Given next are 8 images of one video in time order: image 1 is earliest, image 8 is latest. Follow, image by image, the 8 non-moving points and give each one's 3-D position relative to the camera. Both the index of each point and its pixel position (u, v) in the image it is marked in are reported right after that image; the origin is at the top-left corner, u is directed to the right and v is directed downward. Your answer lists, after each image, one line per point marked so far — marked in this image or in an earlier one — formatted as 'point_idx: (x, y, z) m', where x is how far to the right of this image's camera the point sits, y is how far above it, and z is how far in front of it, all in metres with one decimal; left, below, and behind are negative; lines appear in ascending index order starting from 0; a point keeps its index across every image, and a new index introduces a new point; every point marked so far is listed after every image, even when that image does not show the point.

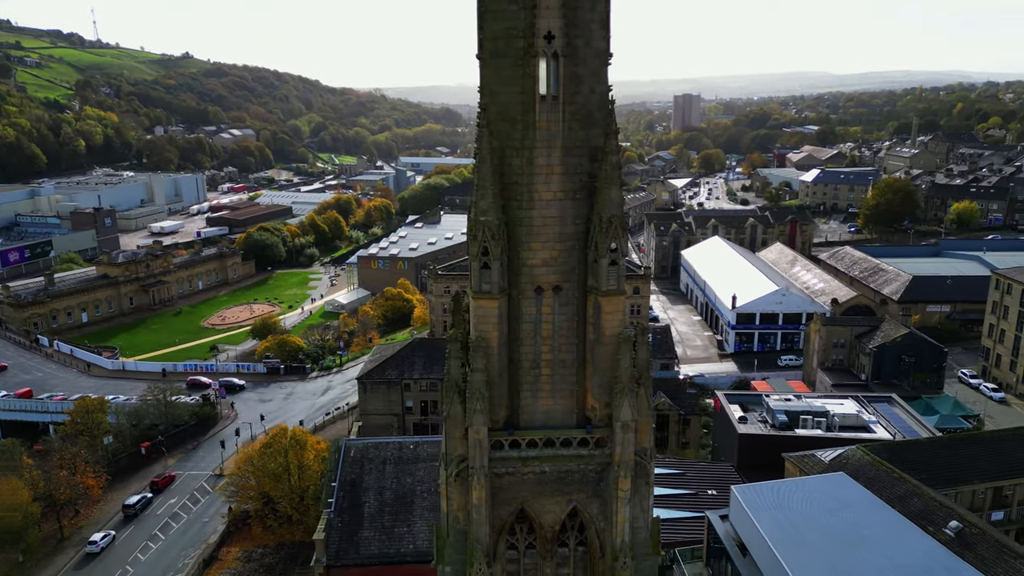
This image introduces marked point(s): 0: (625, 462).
0: (+1.9, -3.0, +12.5) m
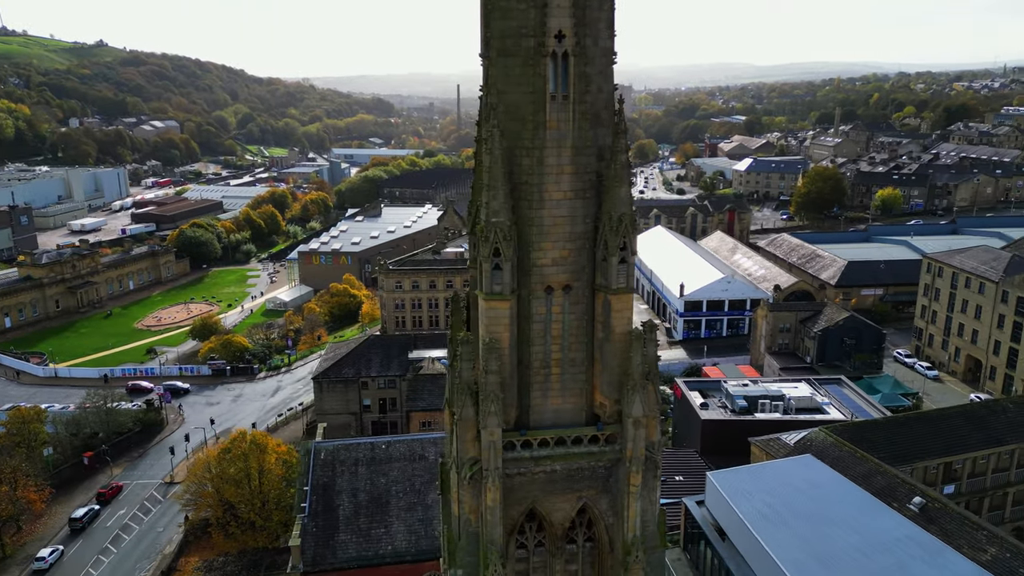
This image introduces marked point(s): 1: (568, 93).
0: (+2.2, -2.9, +12.7) m
1: (+0.9, +3.1, +11.7) m
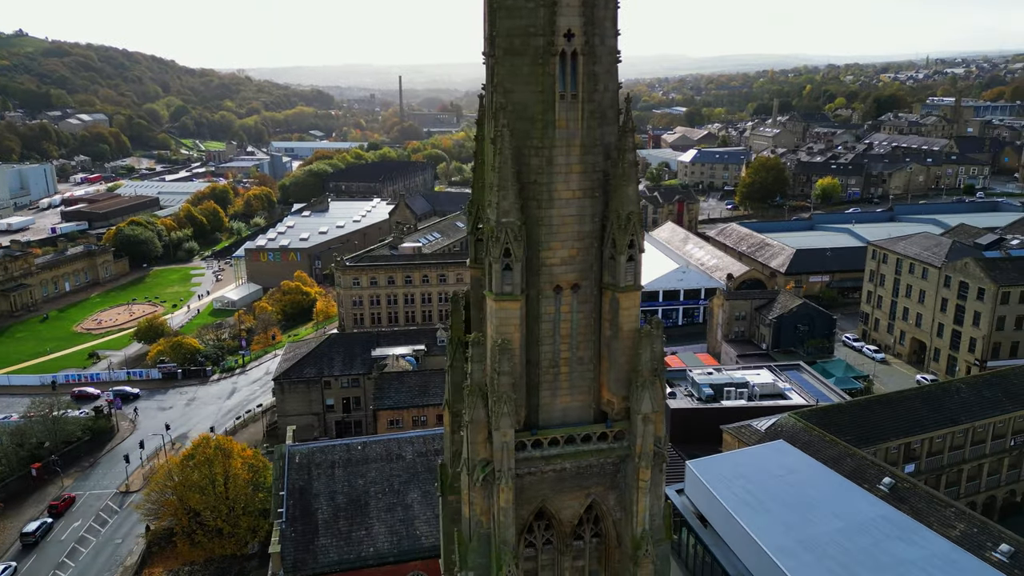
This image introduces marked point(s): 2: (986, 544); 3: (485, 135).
0: (+2.3, -2.9, +12.8) m
1: (+1.0, +3.1, +11.7) m
2: (+13.2, -7.1, +20.1) m
3: (-0.5, +2.7, +12.7) m
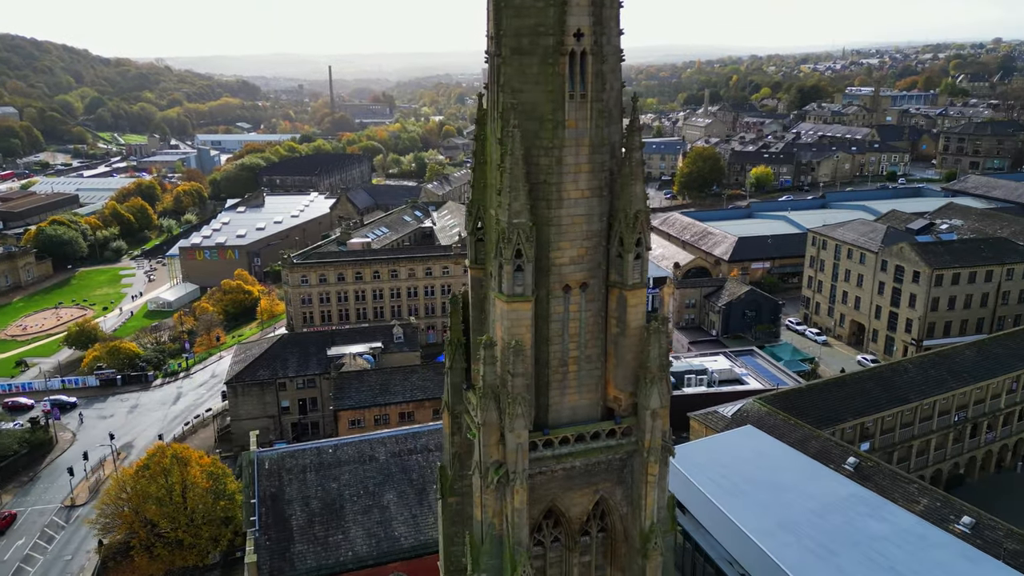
0: (+2.5, -2.8, +13.0) m
1: (+1.2, +3.1, +11.7) m
2: (+12.8, -6.7, +21.3) m
3: (-0.4, +2.7, +12.6) m
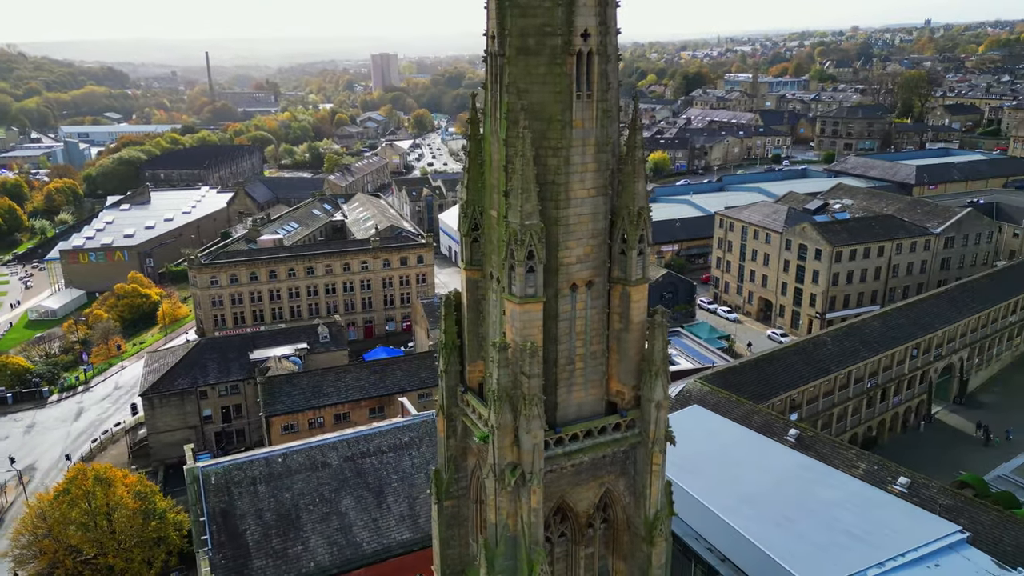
0: (+2.7, -2.7, +13.3) m
1: (+1.3, +3.2, +11.7) m
2: (+11.8, -6.0, +23.0) m
3: (-0.4, +2.6, +12.4) m
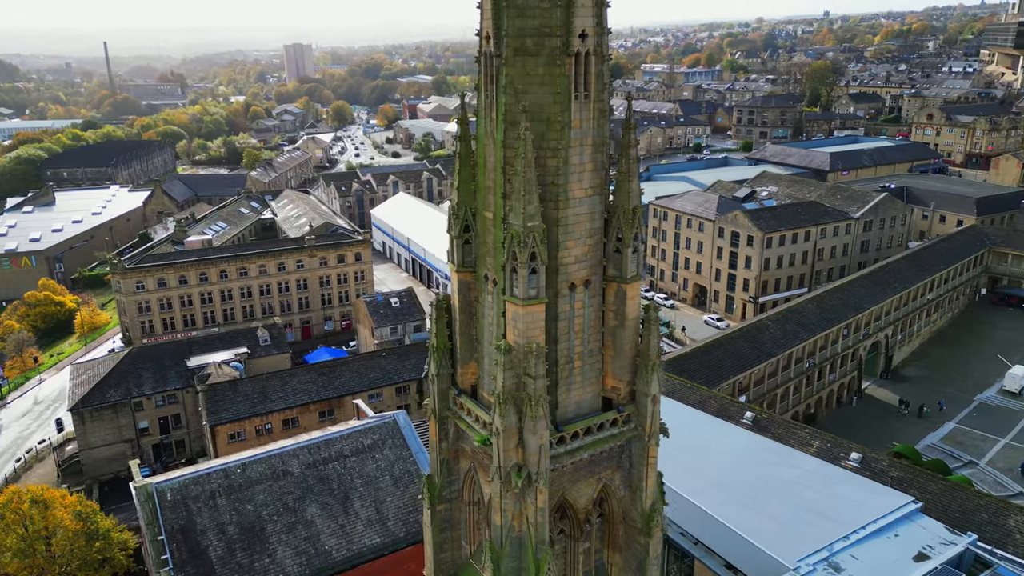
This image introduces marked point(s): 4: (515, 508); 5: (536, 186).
0: (+2.7, -2.7, +13.6) m
1: (+1.2, +3.2, +11.8) m
2: (+10.9, -5.6, +24.2) m
3: (-0.5, +2.6, +12.3) m
4: (0.0, -3.8, +12.6) m
5: (+0.4, +1.6, +11.5) m
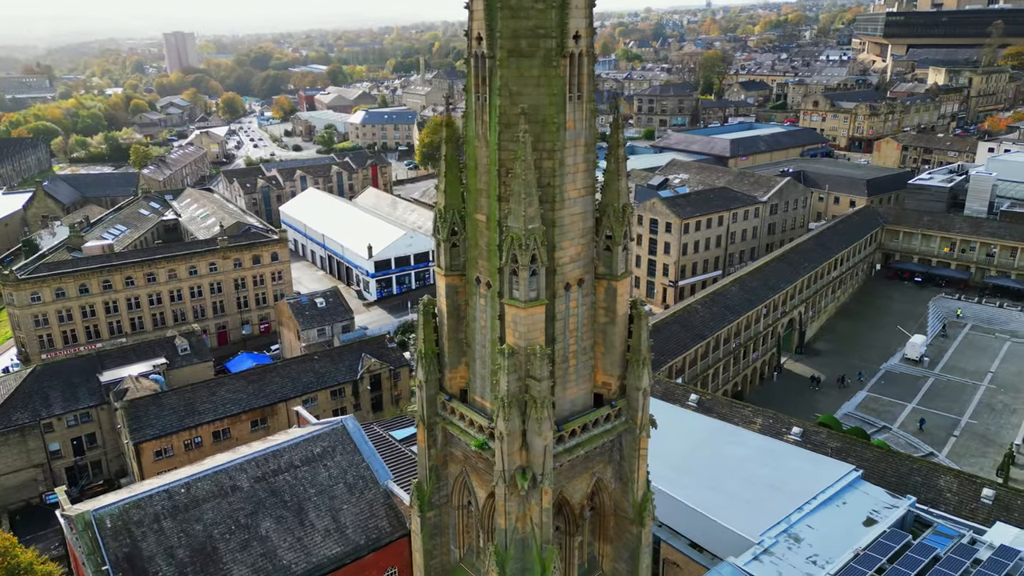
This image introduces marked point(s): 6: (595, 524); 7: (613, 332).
0: (+2.5, -2.6, +13.9) m
1: (+1.1, +3.2, +11.8) m
2: (+9.4, -5.0, +25.6) m
3: (-0.6, +2.5, +12.1) m
4: (+0.1, -3.8, +12.6) m
5: (+0.4, +1.6, +11.5) m
6: (+1.7, -4.8, +14.8) m
7: (+1.9, -0.8, +13.4) m
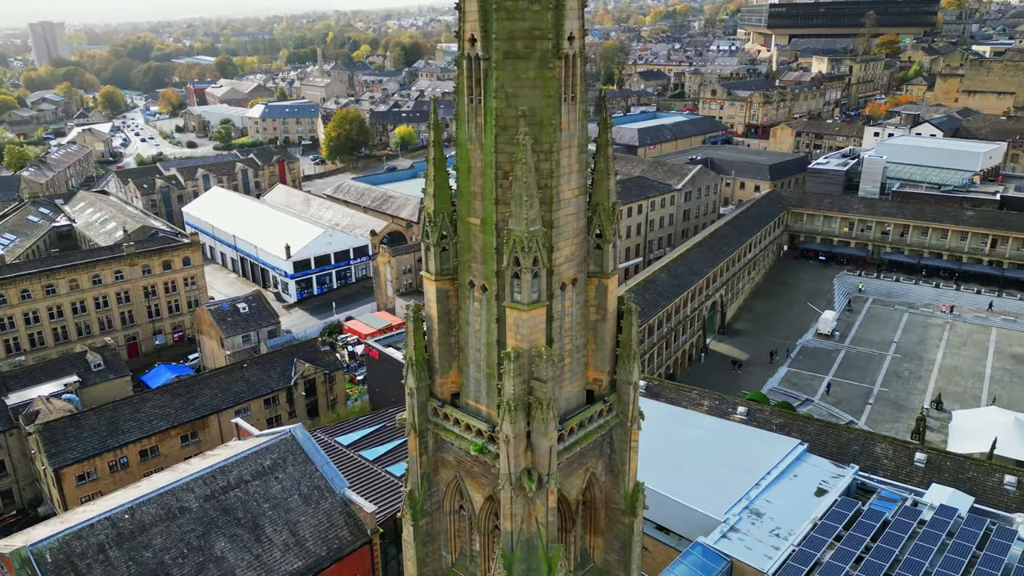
0: (+2.4, -2.5, +14.2) m
1: (+1.0, +3.1, +11.9) m
2: (+7.8, -4.5, +26.7) m
3: (-0.7, +2.4, +12.0) m
4: (+0.2, -3.9, +12.7) m
5: (+0.4, +1.6, +11.5) m
6: (+1.6, -4.7, +15.1) m
7: (+1.7, -0.8, +13.6) m
